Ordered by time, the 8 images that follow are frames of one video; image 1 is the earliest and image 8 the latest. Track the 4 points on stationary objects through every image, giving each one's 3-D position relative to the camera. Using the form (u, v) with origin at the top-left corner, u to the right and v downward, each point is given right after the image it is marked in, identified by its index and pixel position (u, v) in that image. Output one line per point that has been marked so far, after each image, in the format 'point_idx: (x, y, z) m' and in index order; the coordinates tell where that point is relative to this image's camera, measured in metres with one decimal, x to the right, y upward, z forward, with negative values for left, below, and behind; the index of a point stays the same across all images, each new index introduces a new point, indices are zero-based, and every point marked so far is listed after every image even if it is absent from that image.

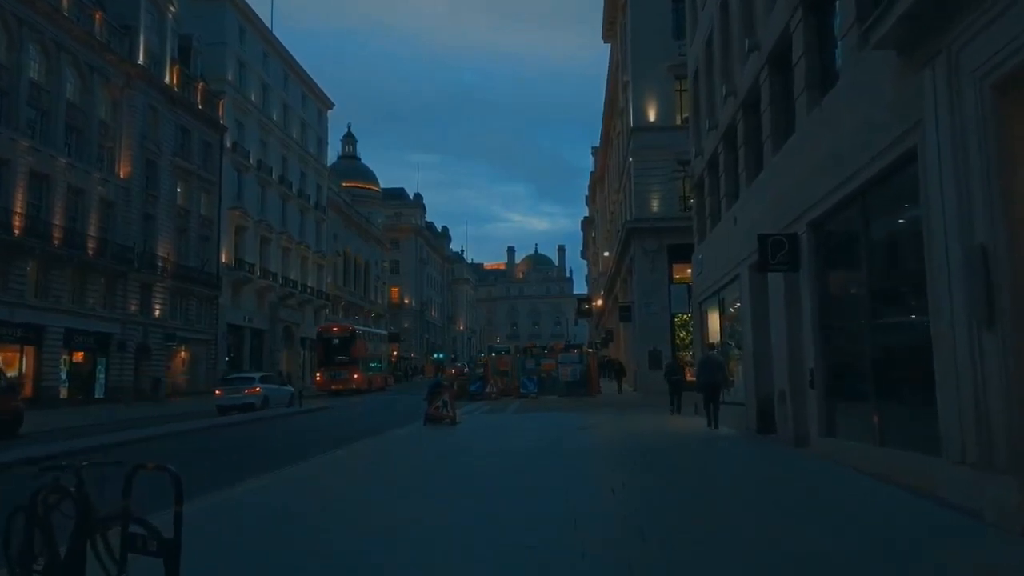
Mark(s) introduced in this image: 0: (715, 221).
0: (+5.3, +1.8, +19.4) m
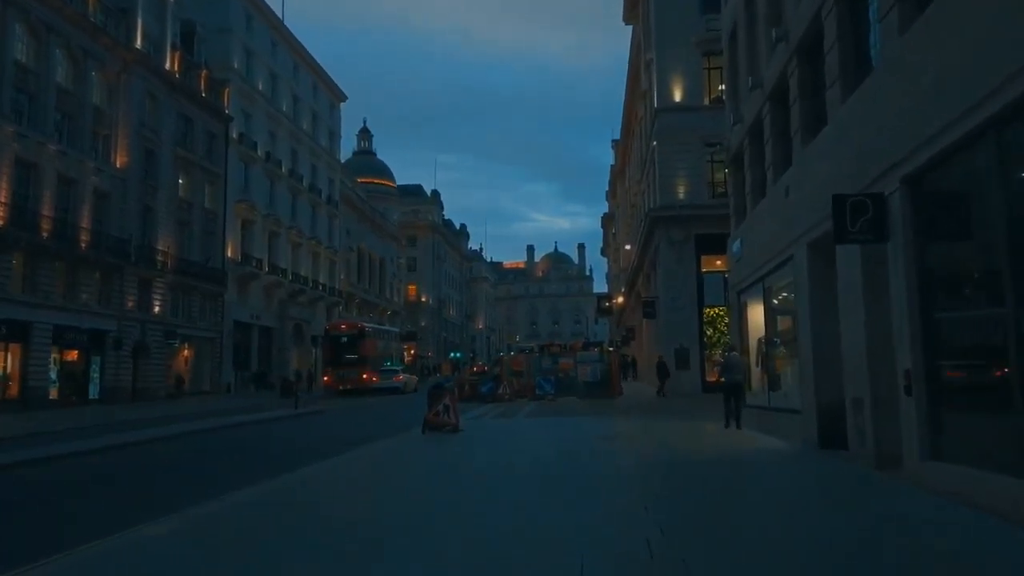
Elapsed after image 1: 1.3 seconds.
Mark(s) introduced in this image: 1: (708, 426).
0: (+5.6, +2.1, +16.9) m
1: (+5.2, -3.7, +19.3) m
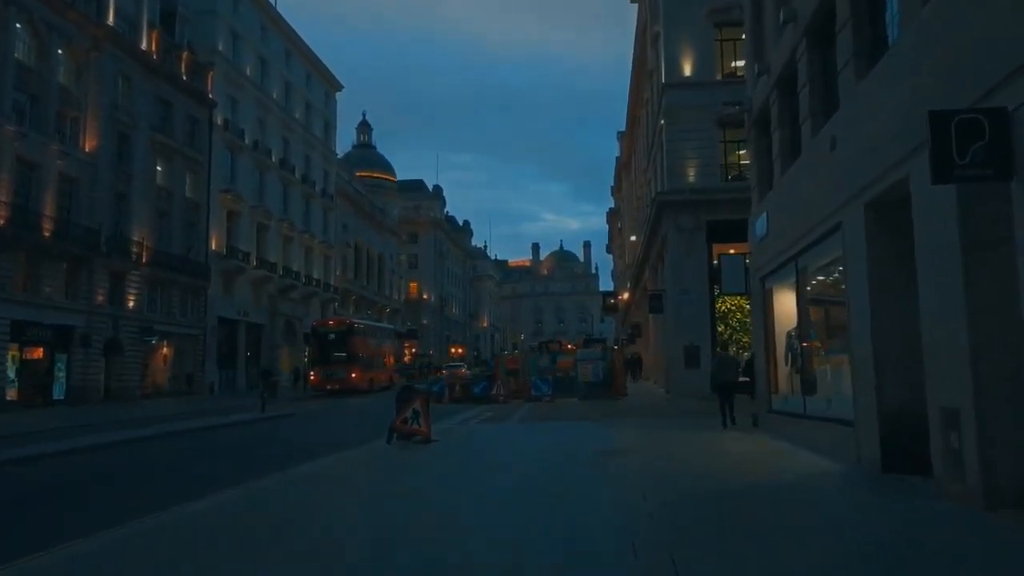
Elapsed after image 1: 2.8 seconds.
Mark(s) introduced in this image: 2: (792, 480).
0: (+5.2, +2.4, +14.2) m
1: (+4.9, -3.3, +16.6) m
2: (+4.0, -2.8, +10.5) m
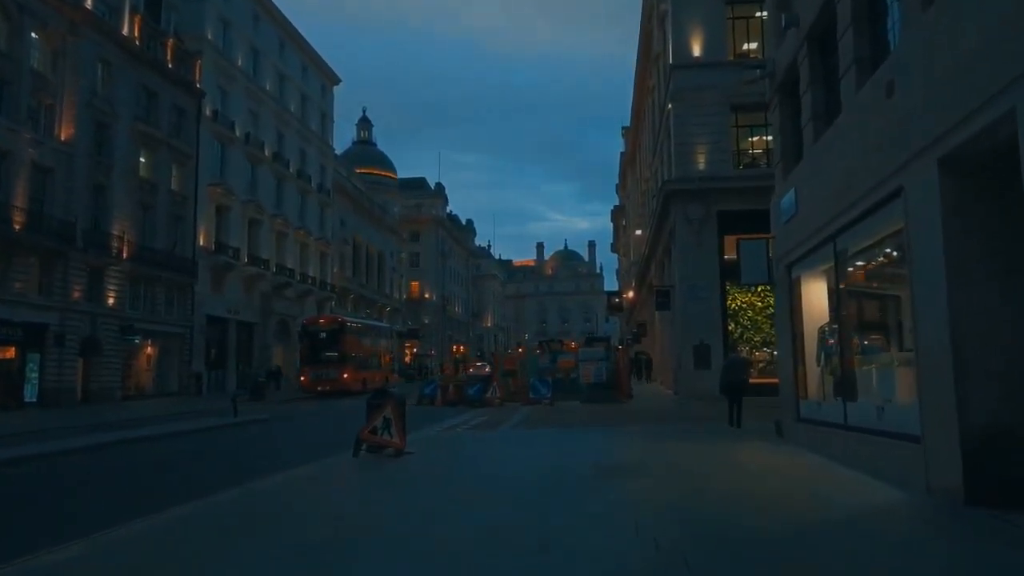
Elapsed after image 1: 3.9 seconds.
0: (+5.0, +2.6, +12.3) m
1: (+4.7, -3.1, +14.7) m
2: (+3.8, -2.6, +8.5) m
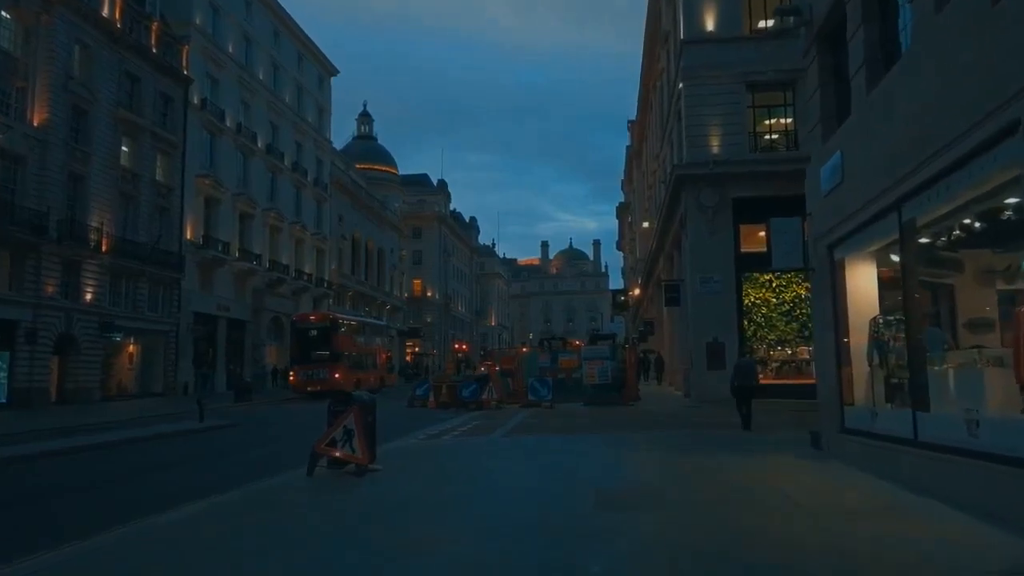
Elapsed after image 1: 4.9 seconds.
0: (+4.9, +2.8, +10.2) m
1: (+4.6, -2.9, +12.6) m
2: (+3.6, -2.3, +6.4) m
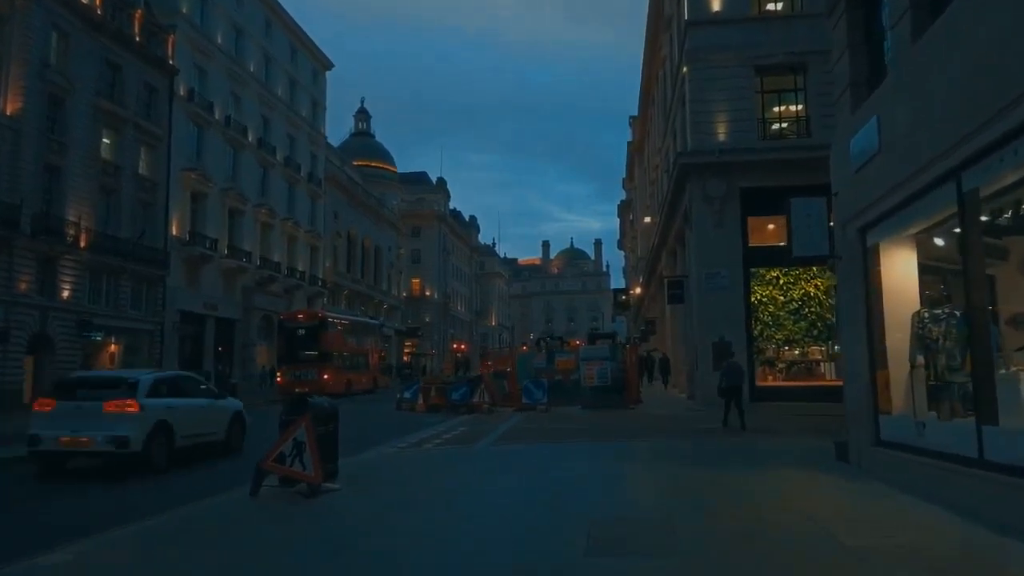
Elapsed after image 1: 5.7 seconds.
0: (+4.6, +3.0, +8.7) m
1: (+4.3, -2.8, +11.1) m
2: (+3.3, -2.2, +4.9) m
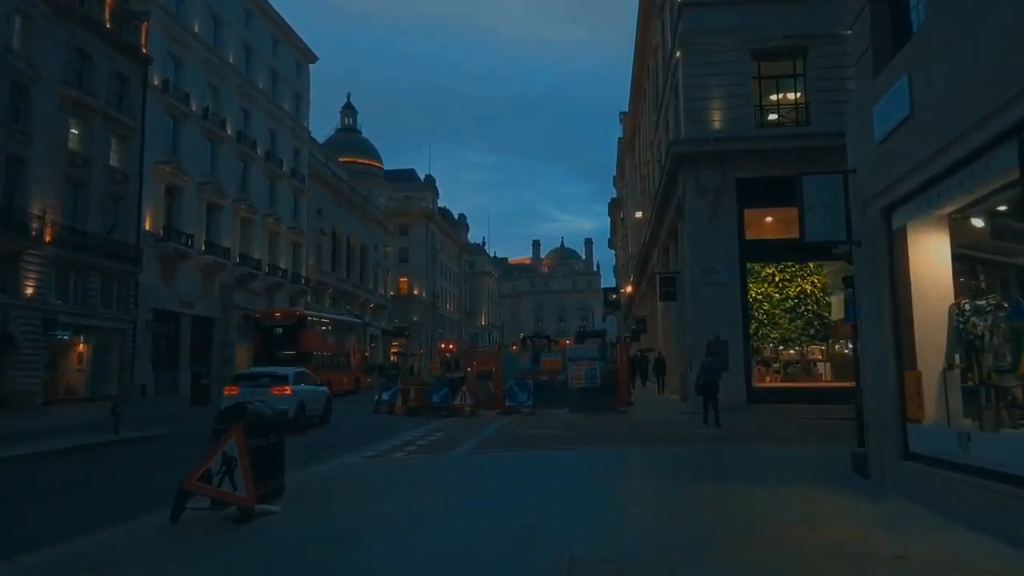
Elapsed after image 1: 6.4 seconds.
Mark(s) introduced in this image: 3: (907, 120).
0: (+4.3, +3.1, +7.4) m
1: (+4.0, -2.7, +9.8) m
2: (+3.1, -2.1, +3.7) m
3: (+4.3, +1.9, +8.1) m
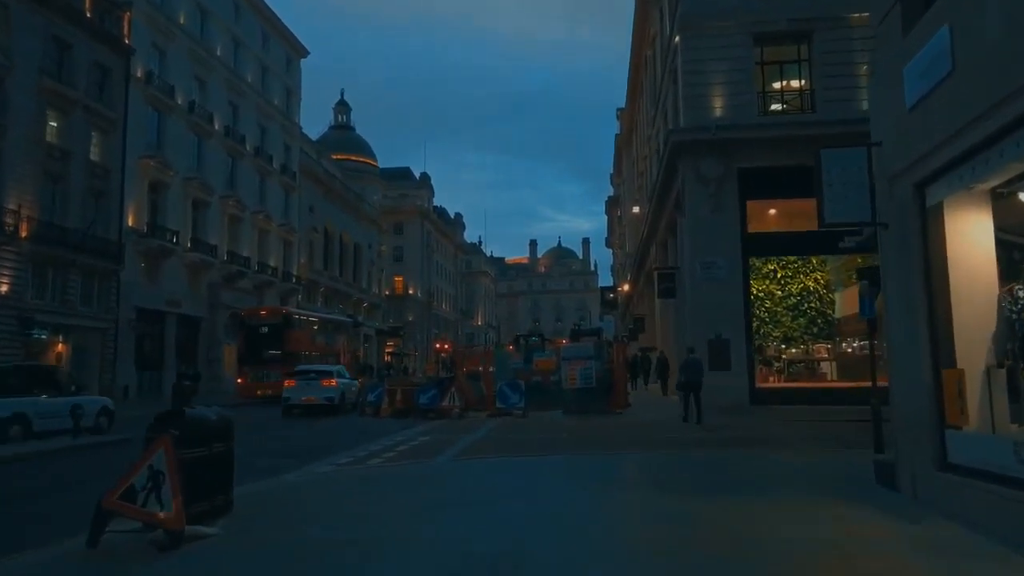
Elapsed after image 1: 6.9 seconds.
0: (+4.1, +3.2, +6.3) m
1: (+3.8, -2.5, +8.8) m
2: (+2.9, -2.0, +2.6) m
3: (+4.1, +2.0, +7.0) m
